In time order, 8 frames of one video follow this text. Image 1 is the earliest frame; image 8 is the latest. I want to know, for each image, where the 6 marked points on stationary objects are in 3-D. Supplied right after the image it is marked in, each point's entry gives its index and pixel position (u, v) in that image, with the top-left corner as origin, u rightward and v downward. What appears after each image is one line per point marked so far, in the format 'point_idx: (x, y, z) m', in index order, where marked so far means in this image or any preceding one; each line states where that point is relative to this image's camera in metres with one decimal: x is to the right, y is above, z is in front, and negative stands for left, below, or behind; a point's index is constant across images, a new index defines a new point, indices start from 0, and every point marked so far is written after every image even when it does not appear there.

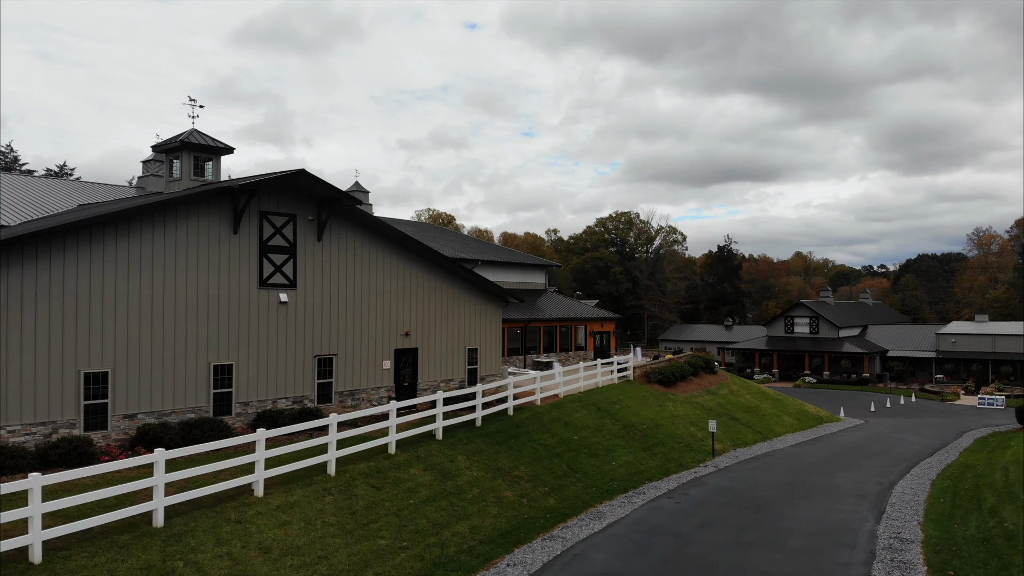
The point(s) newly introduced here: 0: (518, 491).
0: (+0.1, -2.7, +16.8) m
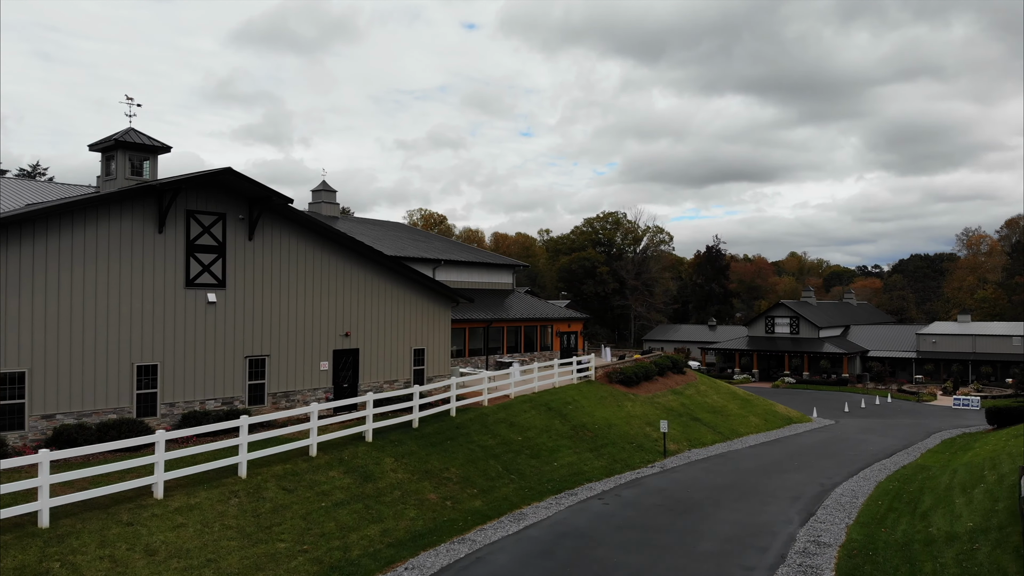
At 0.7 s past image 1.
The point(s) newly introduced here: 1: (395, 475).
0: (-0.9, -2.7, +16.5) m
1: (-1.5, -2.4, +16.7) m
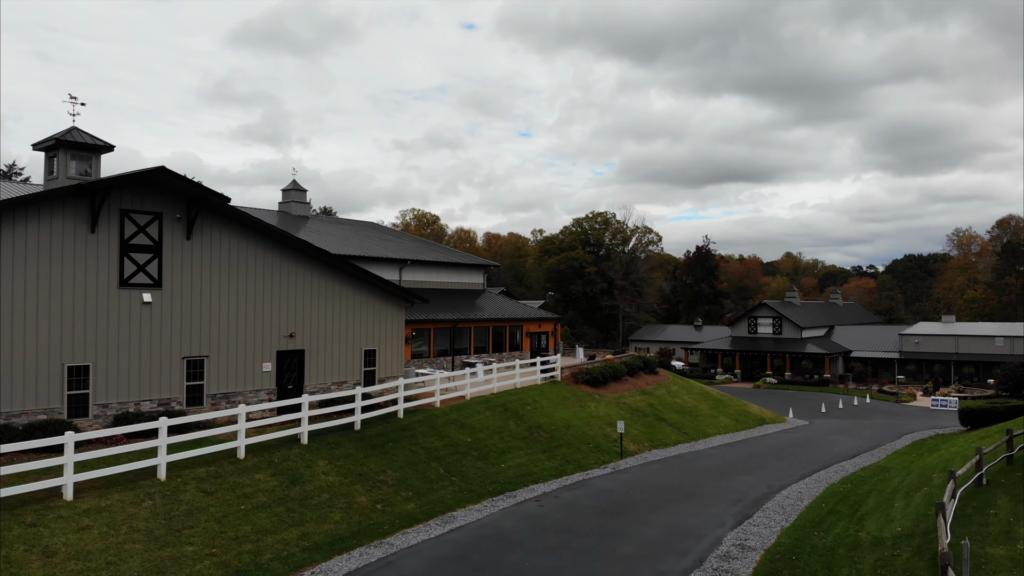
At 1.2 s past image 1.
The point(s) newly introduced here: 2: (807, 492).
0: (-1.8, -2.7, +16.3) m
1: (-2.4, -2.4, +16.5) m
2: (+4.5, -3.1, +19.6) m
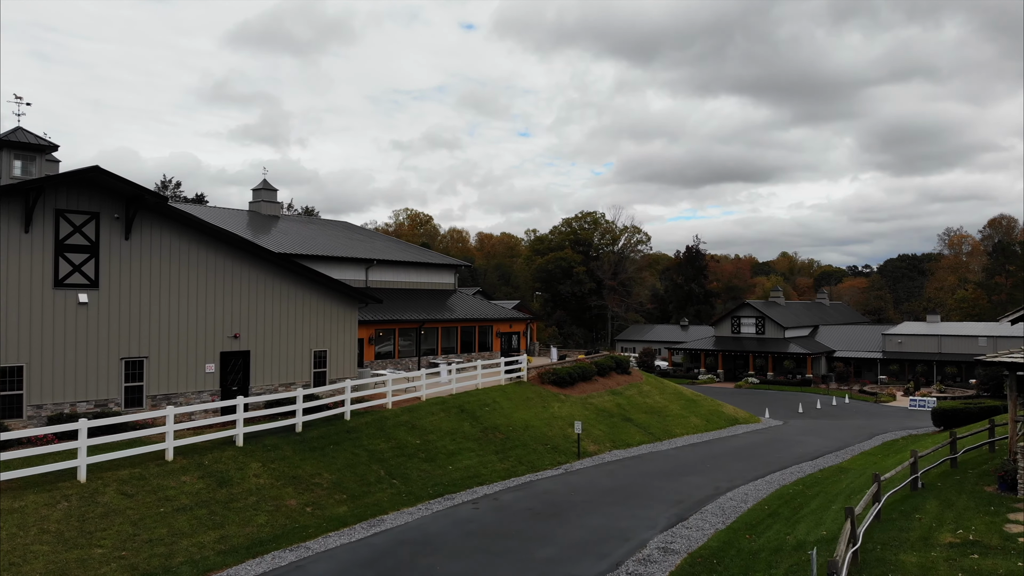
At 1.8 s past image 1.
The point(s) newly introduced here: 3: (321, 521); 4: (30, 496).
0: (-2.6, -2.7, +16.2) m
1: (-3.3, -2.4, +16.3) m
2: (+3.7, -3.1, +19.5) m
3: (-2.3, -2.8, +15.5) m
4: (-5.1, -2.2, +13.5) m
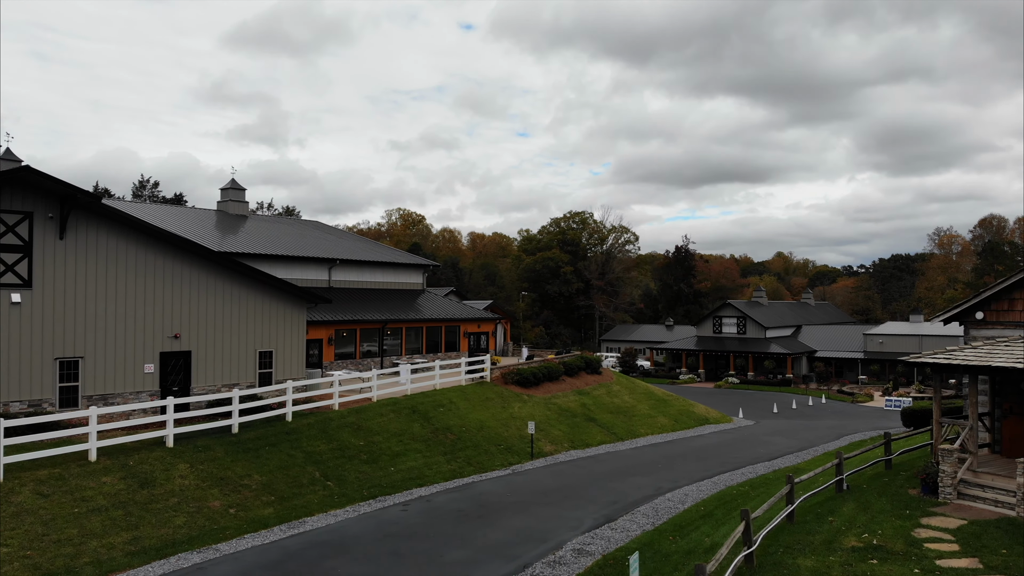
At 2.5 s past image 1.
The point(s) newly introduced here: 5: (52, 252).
0: (-3.5, -2.7, +16.1) m
1: (-4.2, -2.4, +16.2) m
2: (+2.8, -3.1, +19.4) m
3: (-3.2, -2.8, +15.4) m
4: (-6.0, -2.2, +13.4) m
5: (-6.6, +0.5, +18.4) m
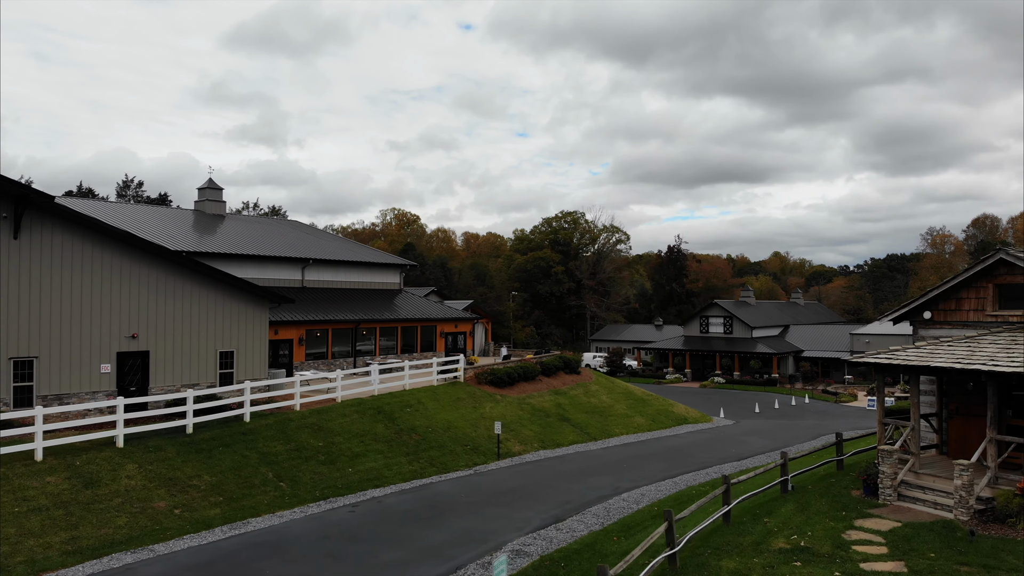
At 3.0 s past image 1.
0: (-4.2, -2.6, +16.0) m
1: (-4.8, -2.4, +16.1) m
2: (+2.1, -3.1, +19.3) m
3: (-3.9, -2.8, +15.3) m
4: (-6.7, -2.2, +13.3) m
5: (-7.3, +0.5, +18.4) m
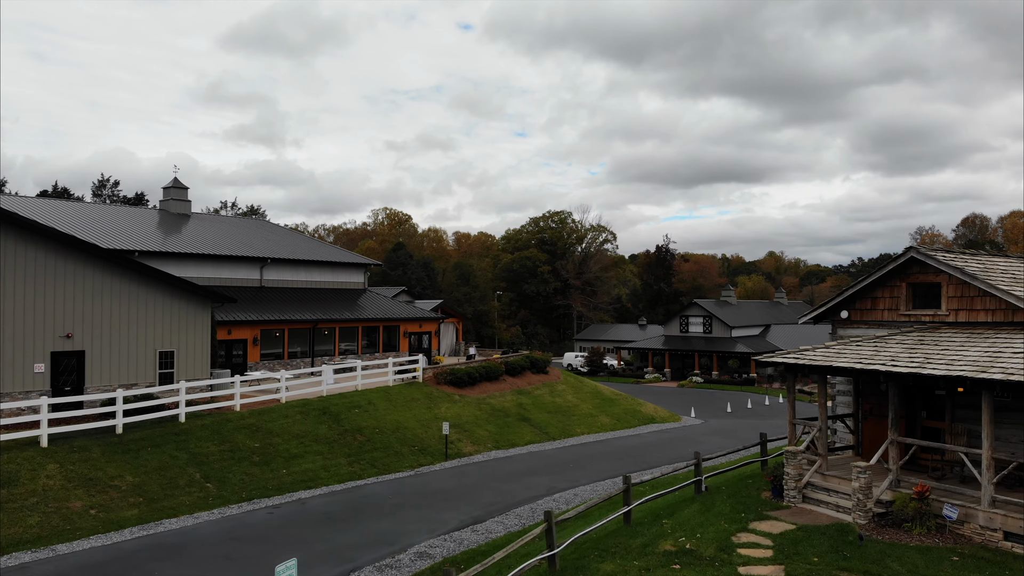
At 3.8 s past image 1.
0: (-5.2, -2.6, +15.9) m
1: (-5.8, -2.4, +16.0) m
2: (+1.1, -3.1, +19.2) m
3: (-4.9, -2.8, +15.2) m
4: (-7.7, -2.2, +13.2) m
5: (-8.3, +0.5, +18.3) m
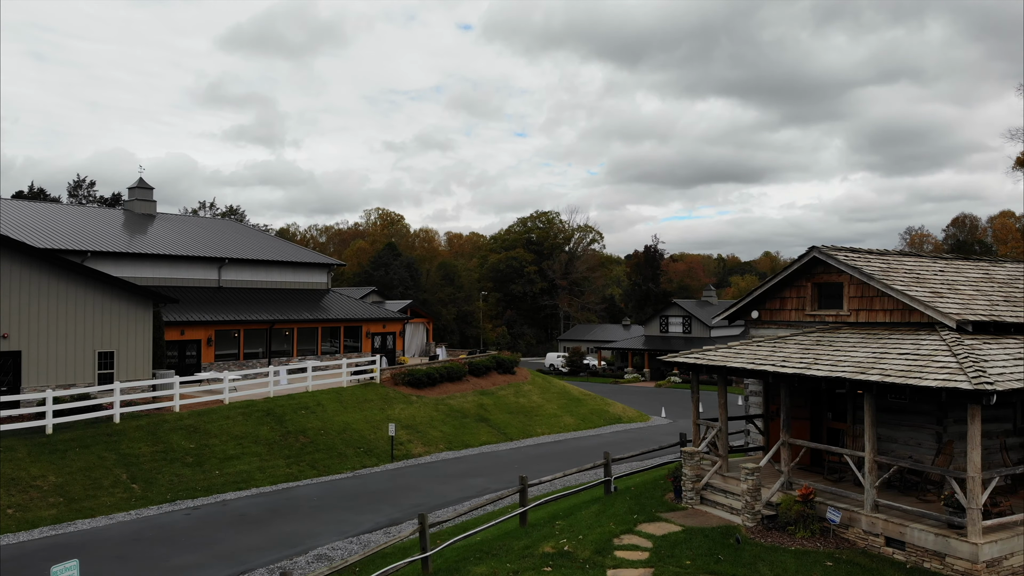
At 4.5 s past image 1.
0: (-6.2, -2.7, +15.9) m
1: (-6.9, -2.4, +16.0) m
2: (+0.1, -3.1, +19.2) m
3: (-5.9, -2.8, +15.2) m
4: (-8.7, -2.2, +13.2) m
5: (-9.3, +0.5, +18.3) m
